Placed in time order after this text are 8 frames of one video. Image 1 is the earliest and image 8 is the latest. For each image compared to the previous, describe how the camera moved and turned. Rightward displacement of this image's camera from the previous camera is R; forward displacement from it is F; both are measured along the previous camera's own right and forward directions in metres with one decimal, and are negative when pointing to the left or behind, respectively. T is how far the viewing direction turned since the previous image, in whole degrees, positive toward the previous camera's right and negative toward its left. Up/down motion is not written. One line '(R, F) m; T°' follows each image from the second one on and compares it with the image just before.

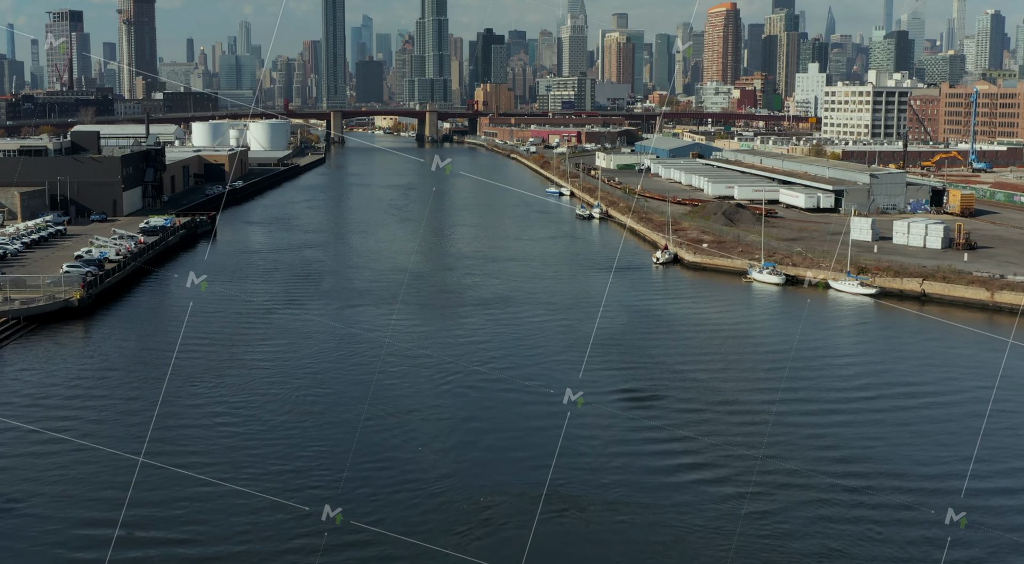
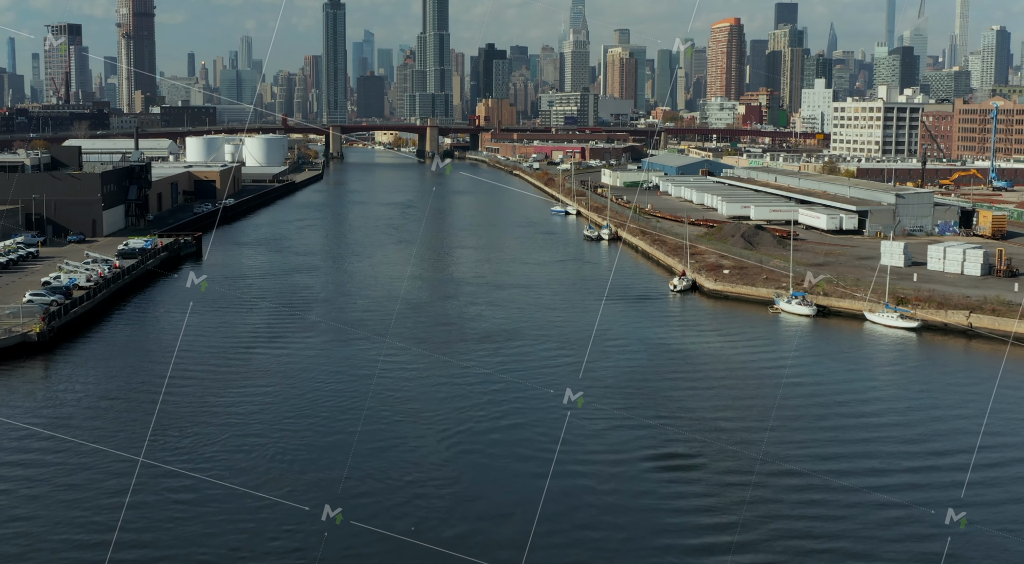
(-0.1, +1.2) m; 0°
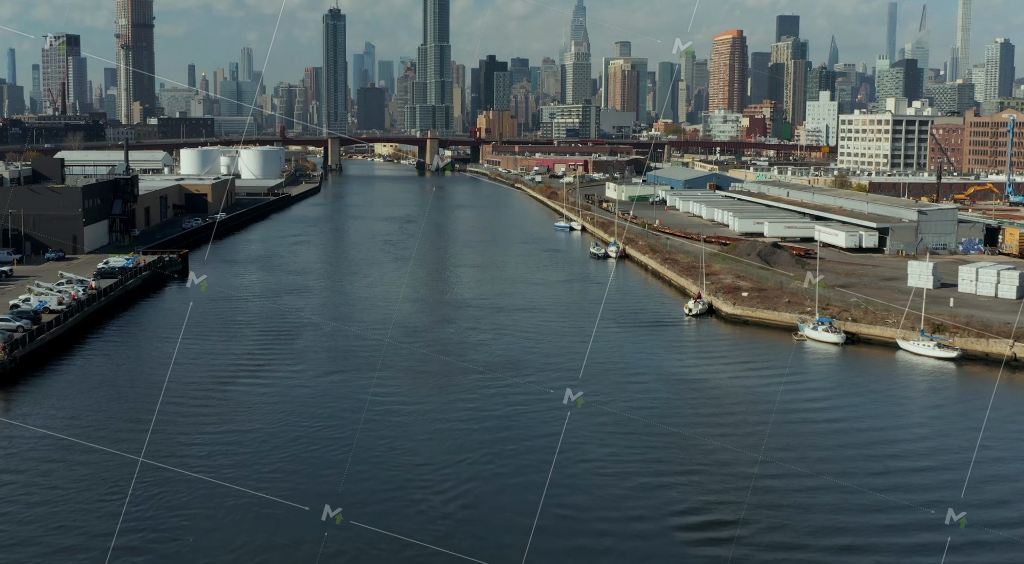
(0.0, +1.0) m; 0°
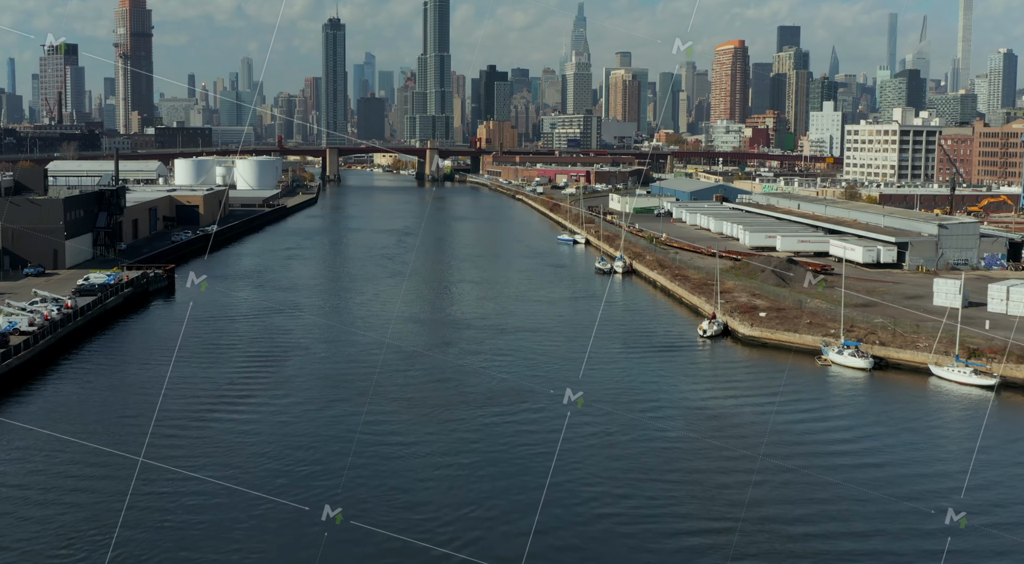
(0.0, +0.8) m; 0°
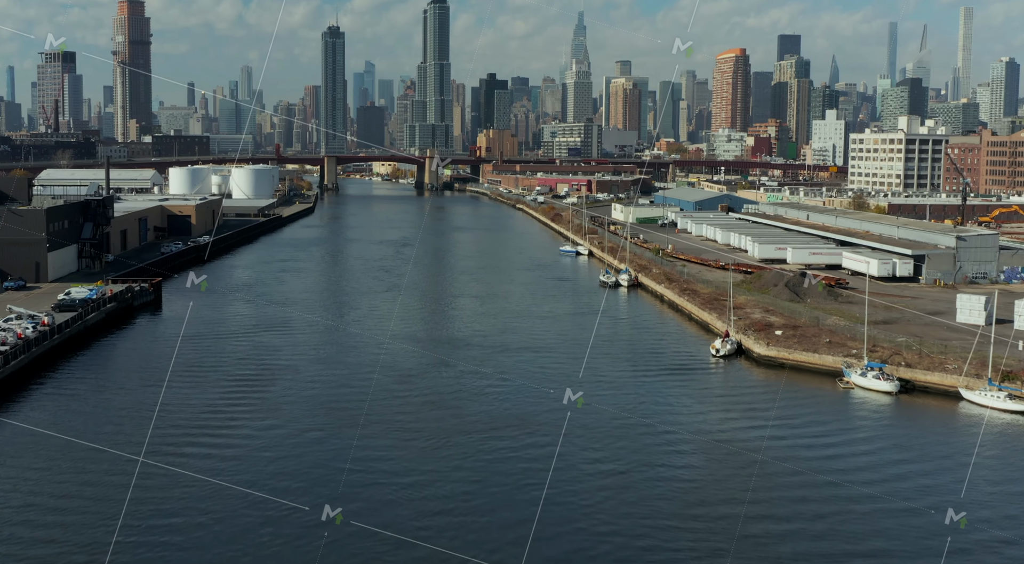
(0.0, +0.7) m; 0°
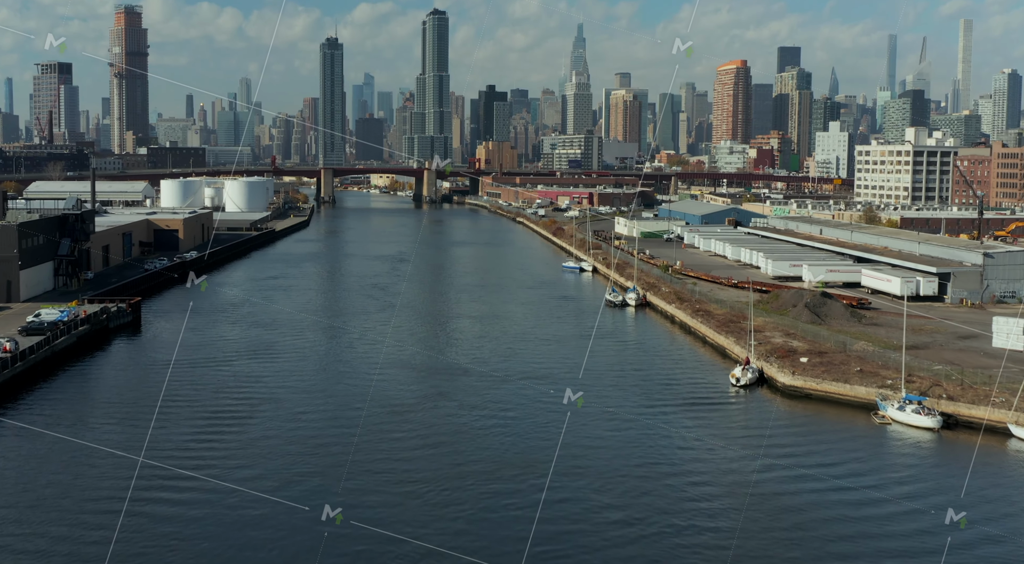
(0.0, +1.0) m; 0°
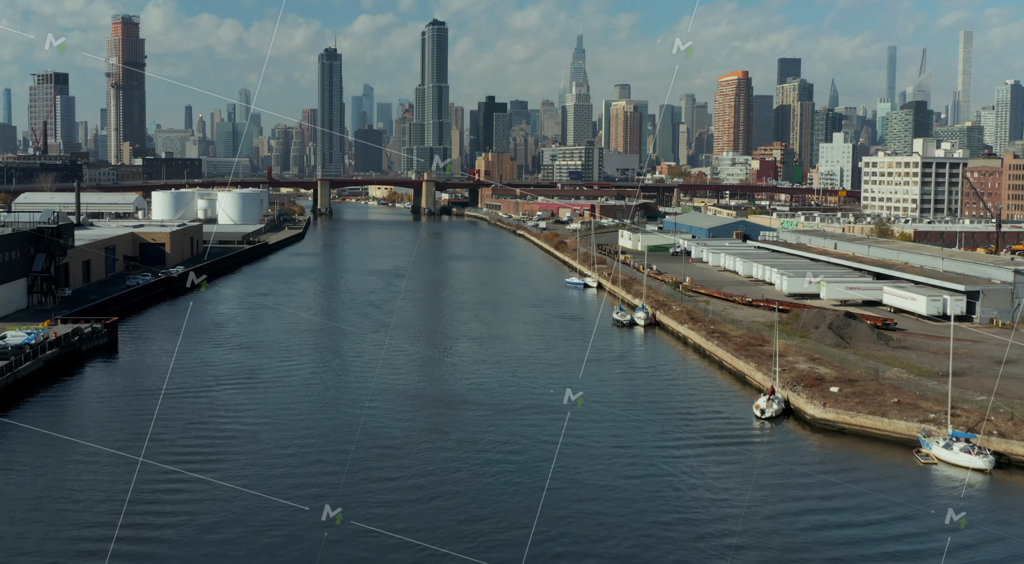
(0.0, +1.0) m; 0°
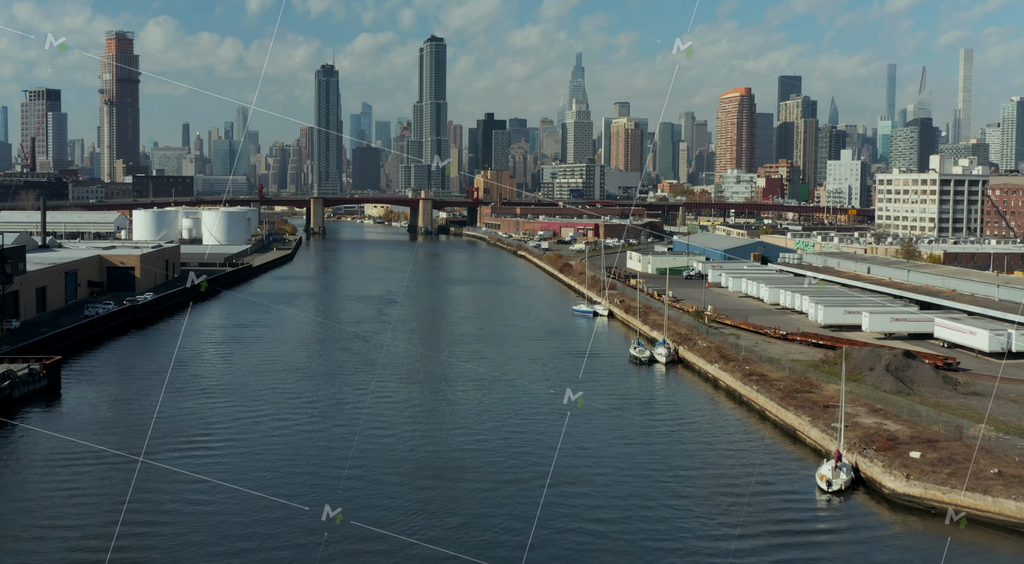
(-0.1, +1.9) m; 0°
